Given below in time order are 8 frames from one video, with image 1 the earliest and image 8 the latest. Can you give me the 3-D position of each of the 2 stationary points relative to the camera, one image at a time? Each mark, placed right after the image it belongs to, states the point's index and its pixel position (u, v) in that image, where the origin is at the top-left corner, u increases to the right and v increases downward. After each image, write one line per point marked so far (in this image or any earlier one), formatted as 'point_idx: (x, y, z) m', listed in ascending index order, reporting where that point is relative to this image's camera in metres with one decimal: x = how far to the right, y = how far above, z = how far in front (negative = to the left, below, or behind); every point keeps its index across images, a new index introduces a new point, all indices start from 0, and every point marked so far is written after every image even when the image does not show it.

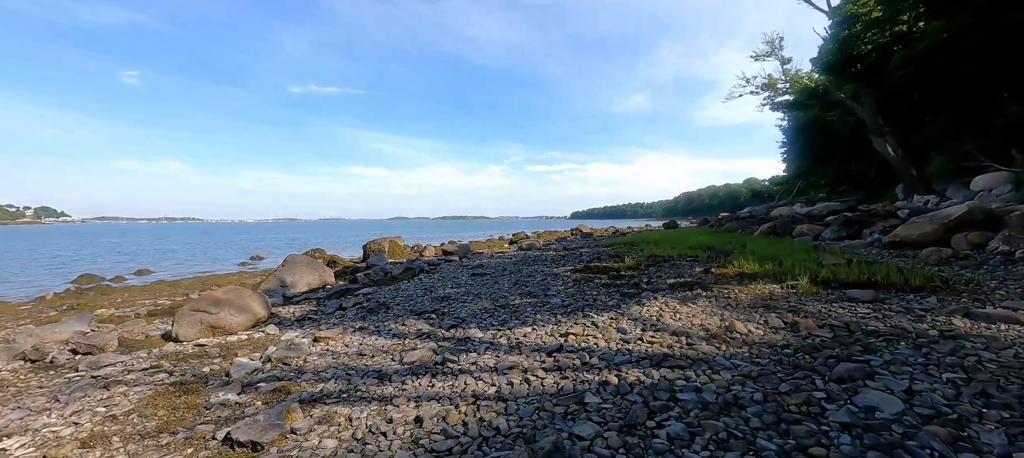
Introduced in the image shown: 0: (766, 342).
0: (+3.5, -1.5, +5.1) m
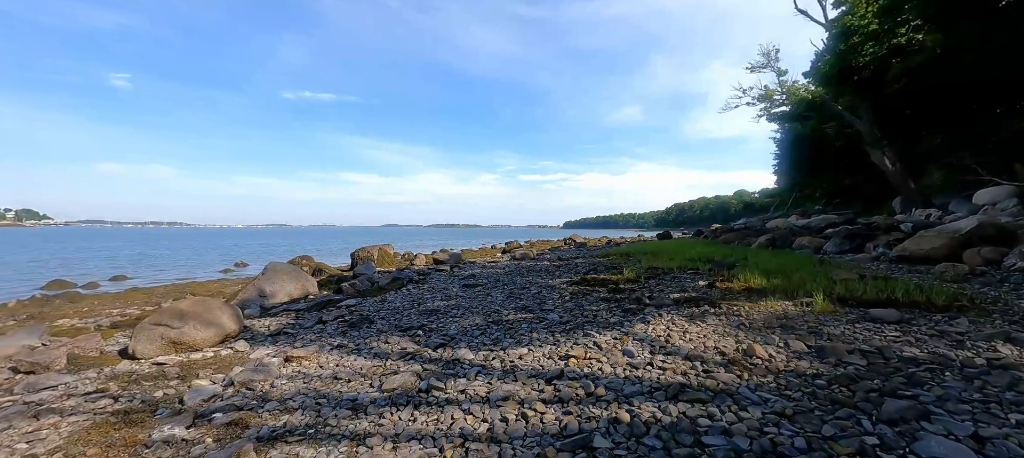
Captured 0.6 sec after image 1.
0: (+3.4, -1.7, +4.5) m
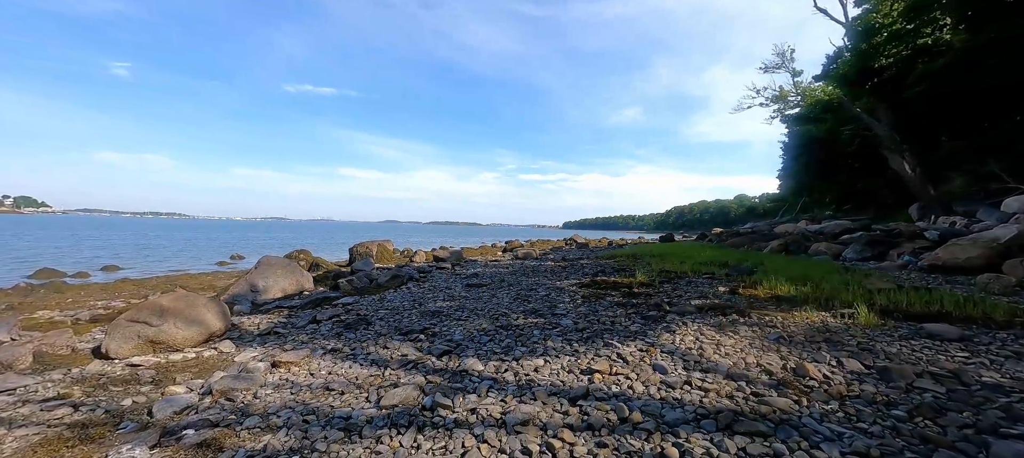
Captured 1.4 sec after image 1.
0: (+3.6, -1.7, +3.9) m
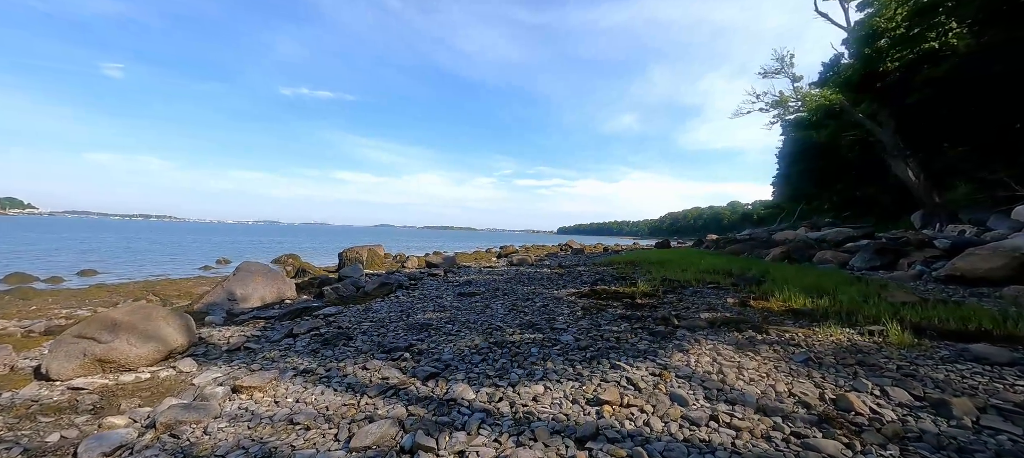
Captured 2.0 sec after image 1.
0: (+3.6, -1.8, +3.3) m
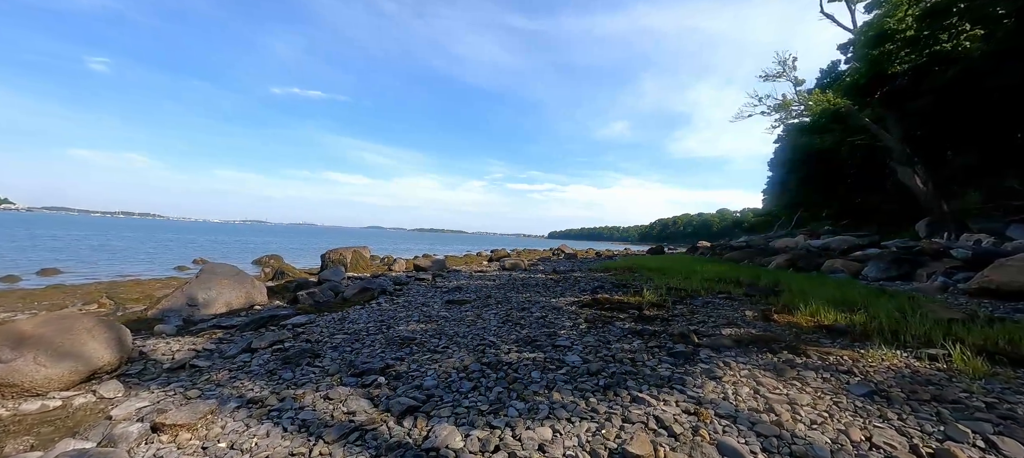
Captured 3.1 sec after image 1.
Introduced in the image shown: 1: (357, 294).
0: (+3.6, -1.9, +2.3) m
1: (-4.8, -2.0, +11.6) m
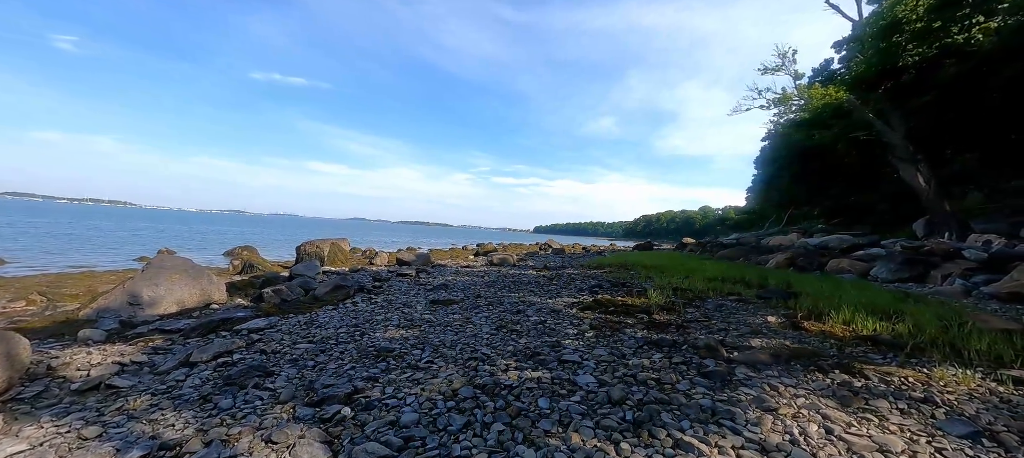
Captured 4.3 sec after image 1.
0: (+3.7, -1.9, +1.4) m
1: (-5.0, -1.7, +10.4) m
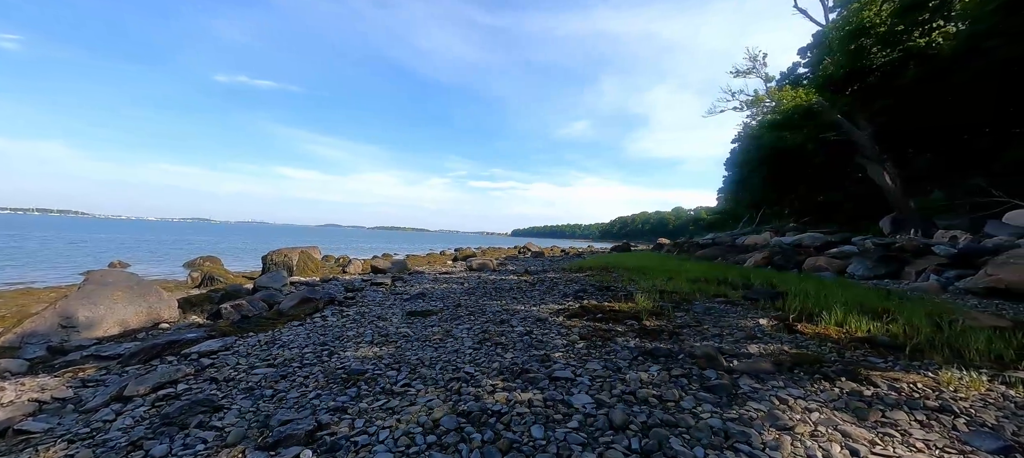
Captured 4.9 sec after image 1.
0: (+3.8, -1.8, +1.2) m
1: (-5.5, -2.0, +9.6) m
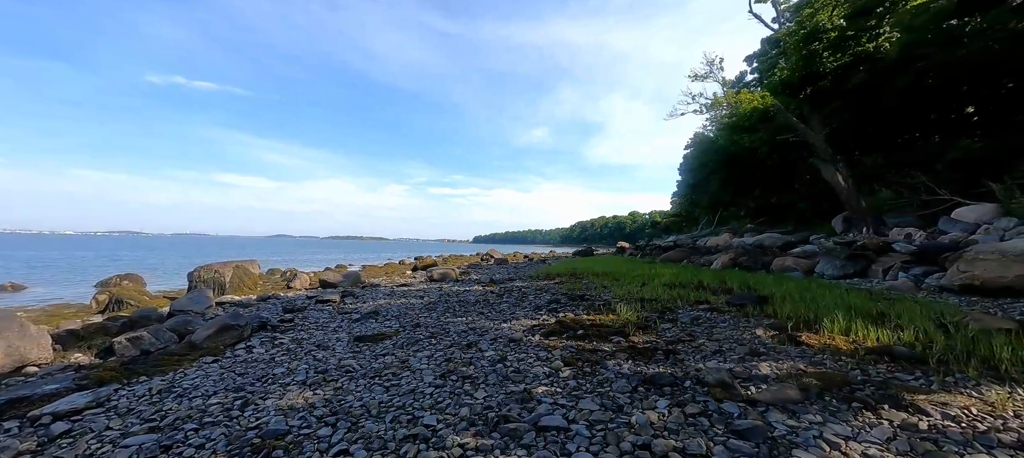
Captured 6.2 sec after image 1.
0: (+3.9, -1.7, +0.4) m
1: (-6.2, -2.2, +7.8) m
